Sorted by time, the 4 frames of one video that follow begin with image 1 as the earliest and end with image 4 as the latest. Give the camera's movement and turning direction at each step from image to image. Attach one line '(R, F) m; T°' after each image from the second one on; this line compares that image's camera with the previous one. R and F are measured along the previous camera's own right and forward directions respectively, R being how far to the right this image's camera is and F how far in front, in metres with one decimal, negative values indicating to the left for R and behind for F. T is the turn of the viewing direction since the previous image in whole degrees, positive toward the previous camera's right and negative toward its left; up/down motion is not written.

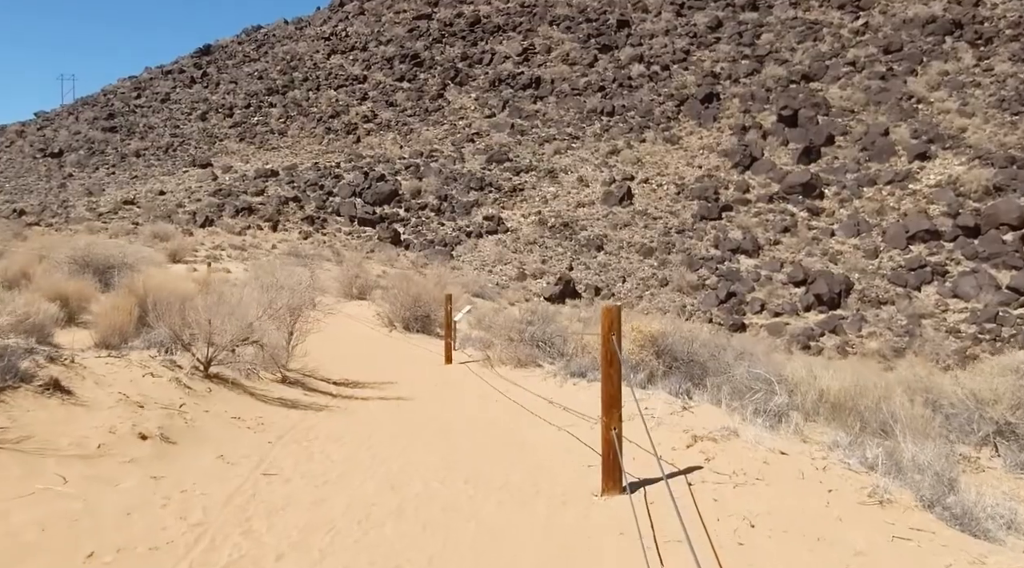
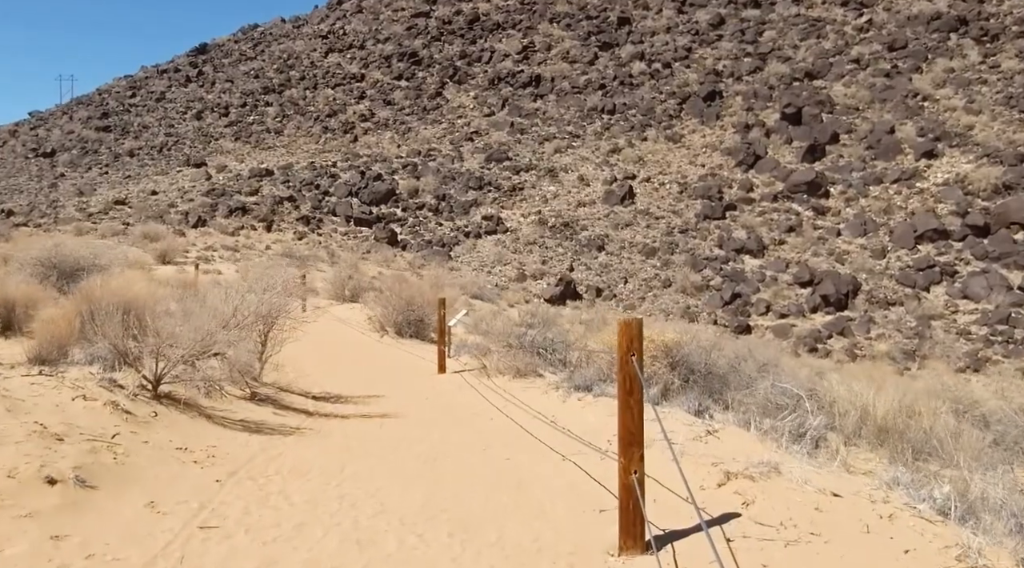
(0.0, +0.7) m; 0°
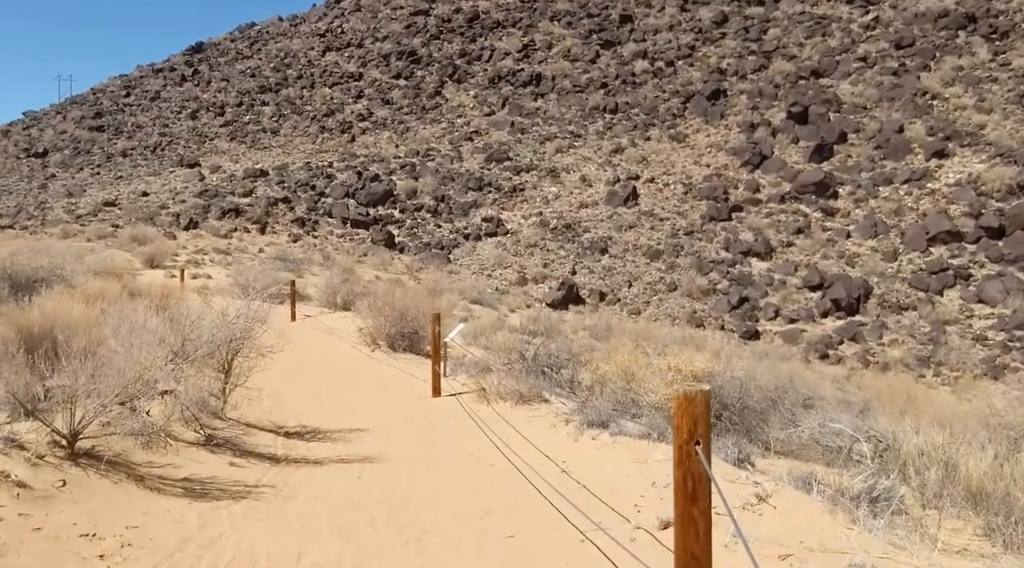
(0.0, +0.8) m; 0°
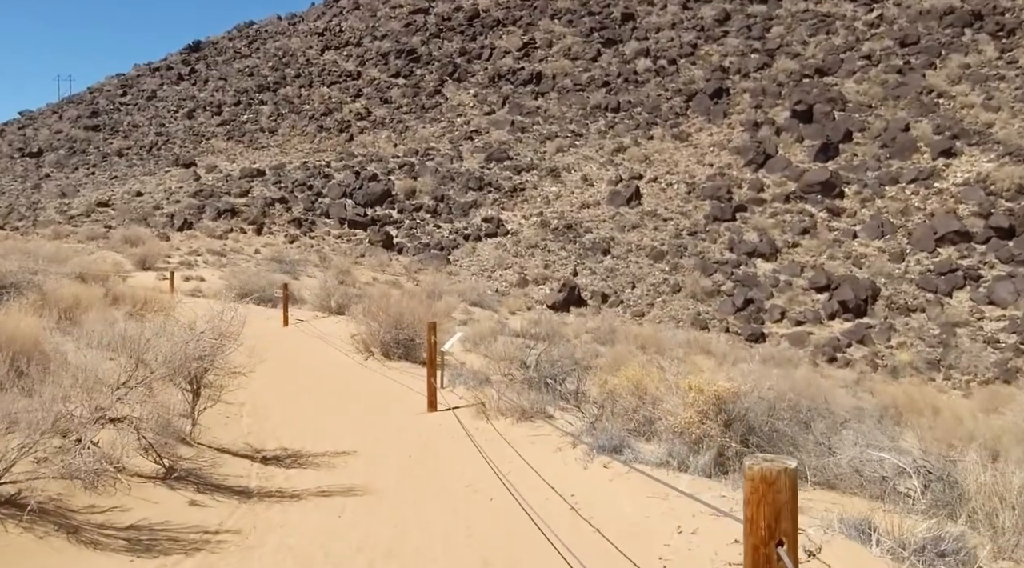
(0.0, +0.5) m; 0°
